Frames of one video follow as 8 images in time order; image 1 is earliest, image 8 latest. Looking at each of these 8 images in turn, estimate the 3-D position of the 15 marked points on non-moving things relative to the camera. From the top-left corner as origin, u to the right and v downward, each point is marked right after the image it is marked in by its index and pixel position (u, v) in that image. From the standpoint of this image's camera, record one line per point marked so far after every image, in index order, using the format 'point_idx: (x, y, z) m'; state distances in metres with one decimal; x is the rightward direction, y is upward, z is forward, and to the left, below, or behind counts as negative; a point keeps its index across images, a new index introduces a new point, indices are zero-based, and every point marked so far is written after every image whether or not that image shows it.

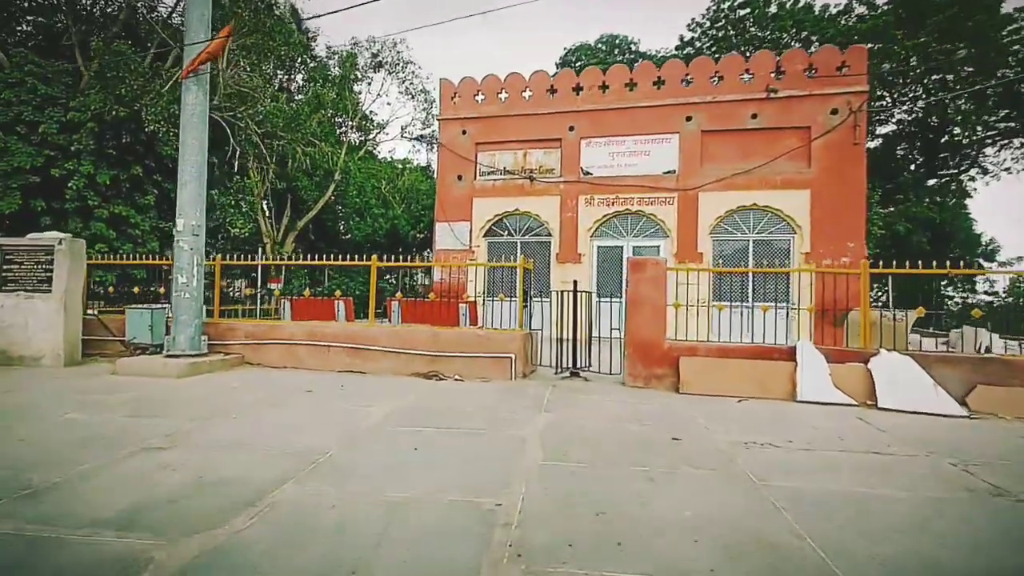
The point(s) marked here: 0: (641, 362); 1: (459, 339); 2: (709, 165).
0: (+1.9, -1.1, +8.6) m
1: (-0.8, -0.8, +9.5) m
2: (+4.9, +3.1, +14.8) m
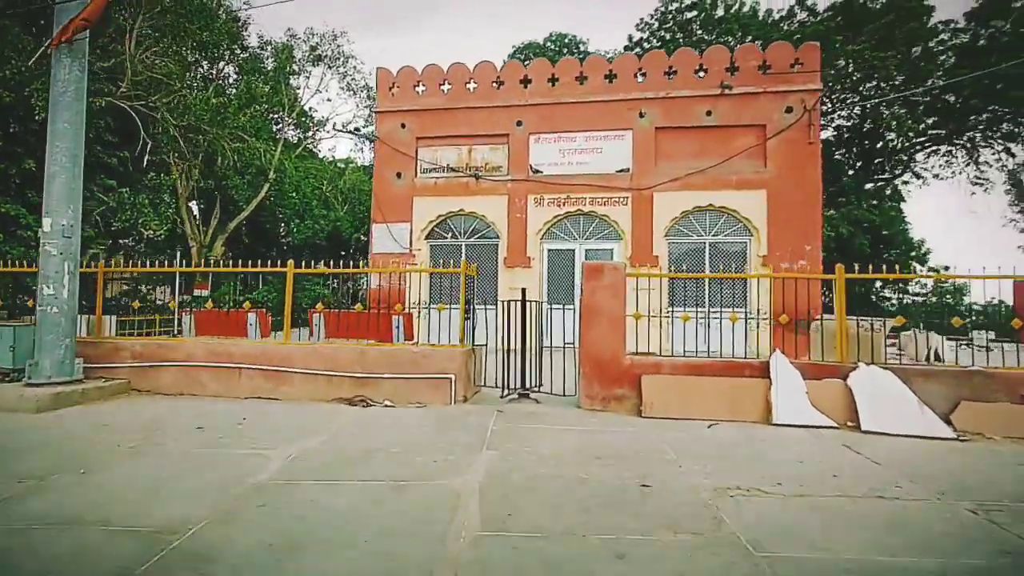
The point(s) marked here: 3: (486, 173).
0: (+1.1, -1.2, +7.6) m
1: (-1.7, -1.0, +8.3) m
2: (+3.6, +3.0, +14.1) m
3: (-0.7, +2.9, +14.9) m
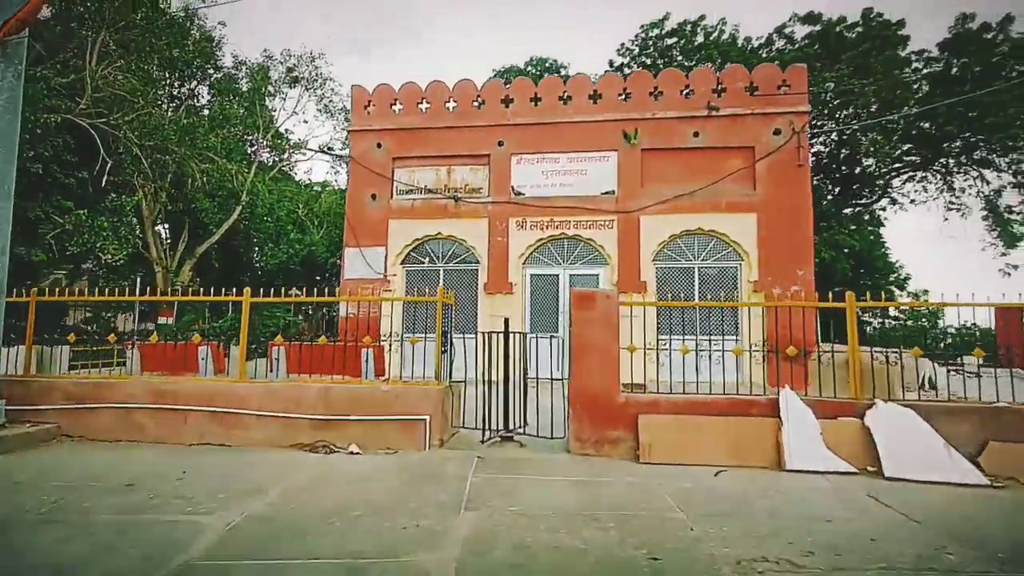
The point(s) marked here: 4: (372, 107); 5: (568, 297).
0: (+0.9, -1.6, +6.8) m
1: (-1.9, -1.4, +7.4) m
2: (+3.1, +2.3, +13.5) m
3: (-1.2, +2.2, +14.2) m
4: (-3.5, +4.5, +14.7) m
5: (+1.3, -0.2, +13.8) m
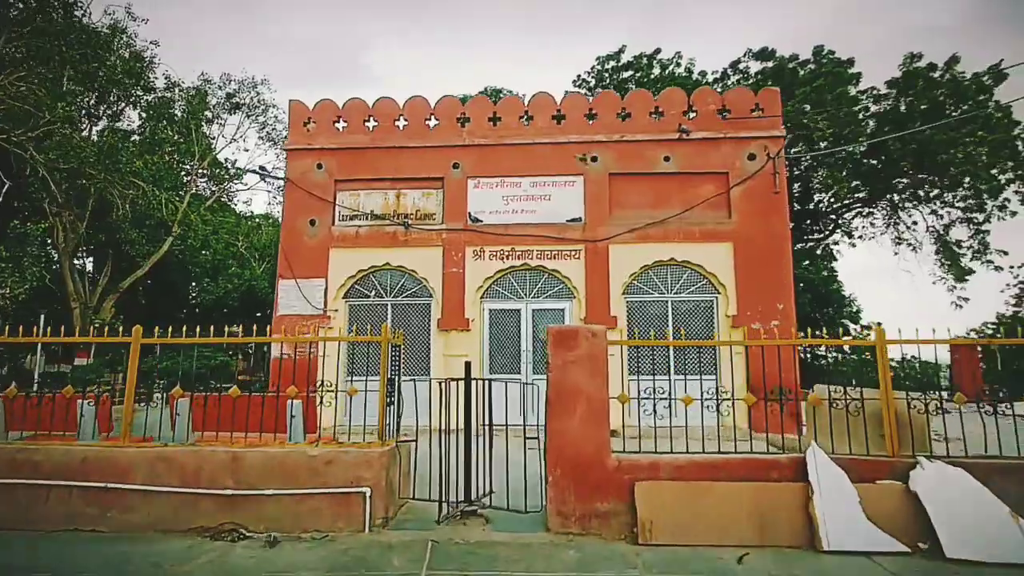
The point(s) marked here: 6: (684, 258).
0: (+0.6, -1.9, +5.4) m
1: (-2.3, -1.7, +5.8) m
2: (+2.3, +1.6, +12.5) m
3: (-2.1, +1.4, +12.8) m
4: (-4.5, +3.7, +13.3) m
5: (+0.4, -1.0, +12.5) m
6: (+3.6, +0.6, +12.2) m
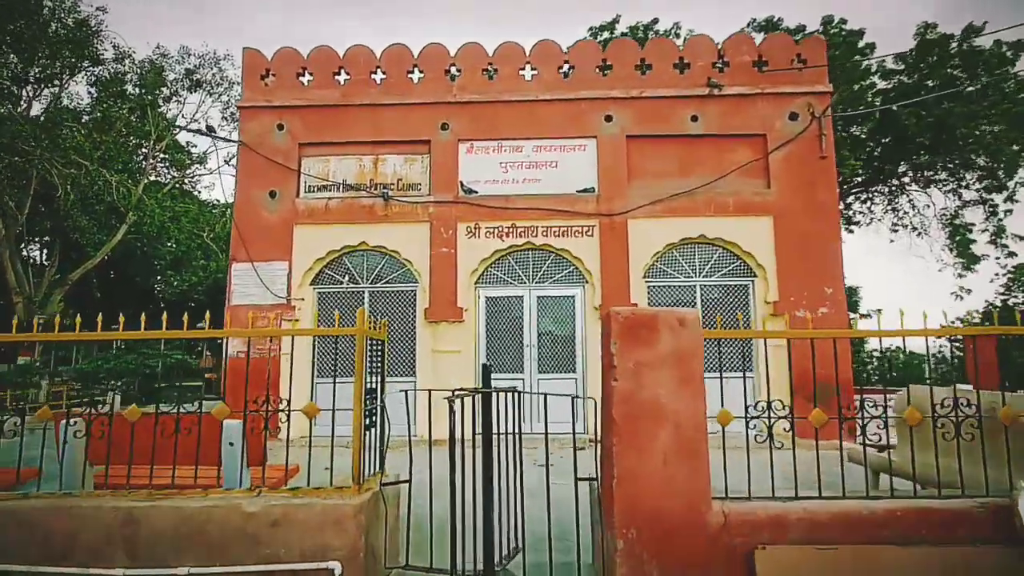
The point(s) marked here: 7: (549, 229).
0: (+0.9, -1.7, +3.5) m
1: (-2.0, -1.5, +3.8) m
2: (+2.3, +1.9, +10.6) m
3: (-2.1, +1.7, +10.7) m
4: (-4.5, +4.0, +11.1) m
5: (+0.4, -0.7, +10.6) m
6: (+3.6, +0.9, +10.3) m
7: (+0.7, +1.0, +10.5) m
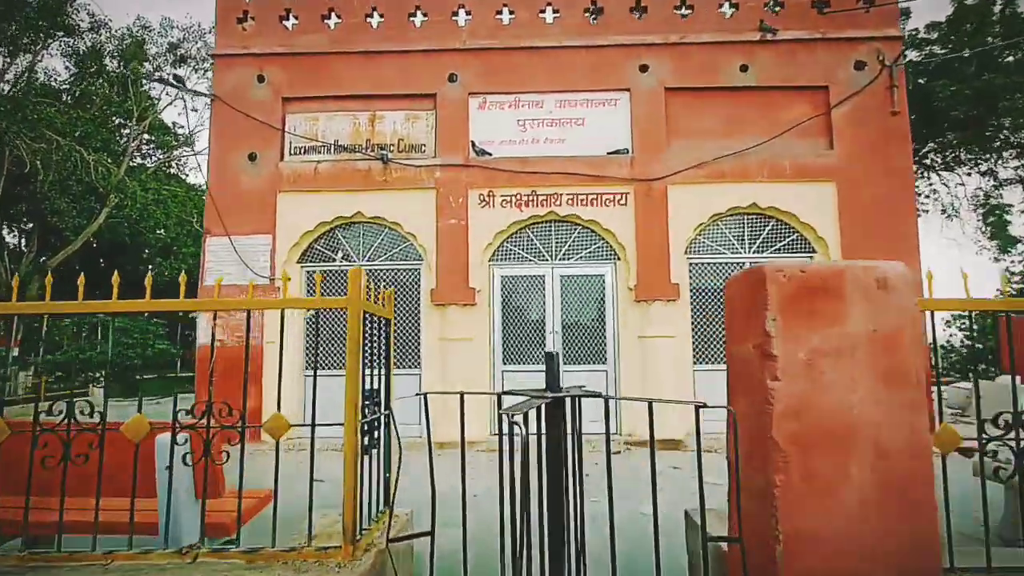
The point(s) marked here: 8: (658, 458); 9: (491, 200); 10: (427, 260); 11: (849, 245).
0: (+1.2, -1.4, +2.1) m
1: (-1.6, -1.3, +2.3) m
2: (+2.6, +2.3, +9.2) m
3: (-1.8, +2.1, +9.2) m
4: (-4.2, +4.3, +9.5) m
5: (+0.7, -0.3, +9.1) m
6: (+3.9, +1.3, +8.9) m
7: (+1.0, +1.4, +9.0) m
8: (+2.0, -2.3, +8.0) m
9: (-0.3, +1.3, +9.0) m
10: (-1.3, +0.4, +9.1) m
11: (+5.0, +0.6, +8.8) m
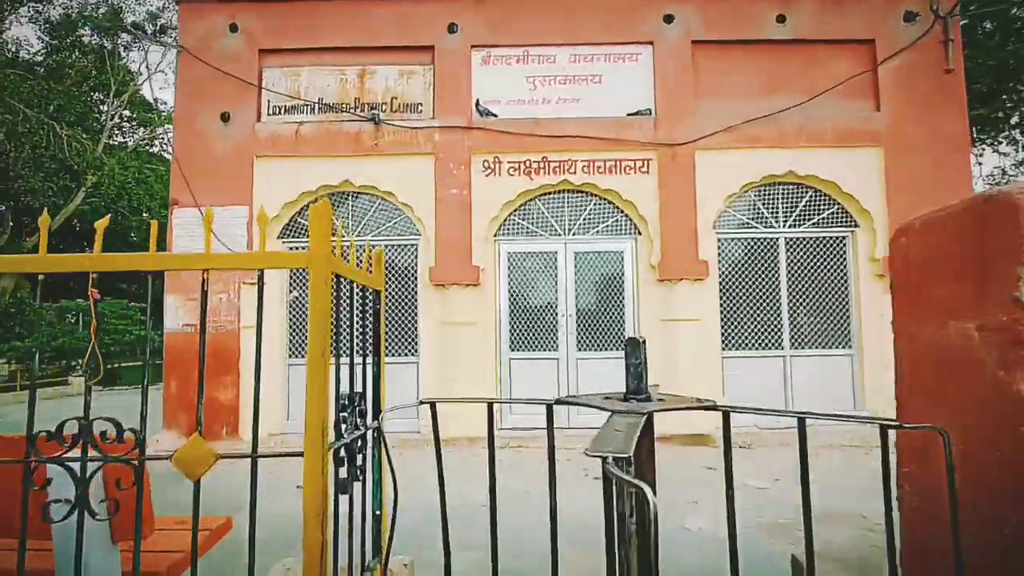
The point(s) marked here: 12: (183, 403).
0: (+1.4, -1.3, +1.2) m
1: (-1.4, -1.1, +1.4) m
2: (+2.7, +2.6, +8.2) m
3: (-1.7, +2.4, +8.2) m
4: (-4.1, +4.6, +8.4) m
5: (+0.8, 0.0, +8.2) m
6: (+4.0, +1.6, +7.9) m
7: (+1.1, +1.7, +8.0) m
8: (+2.1, -2.0, +7.1) m
9: (-0.2, +1.6, +8.0) m
10: (-1.2, +0.7, +8.1) m
11: (+5.1, +0.9, +7.9) m
12: (-4.4, -1.5, +7.9) m
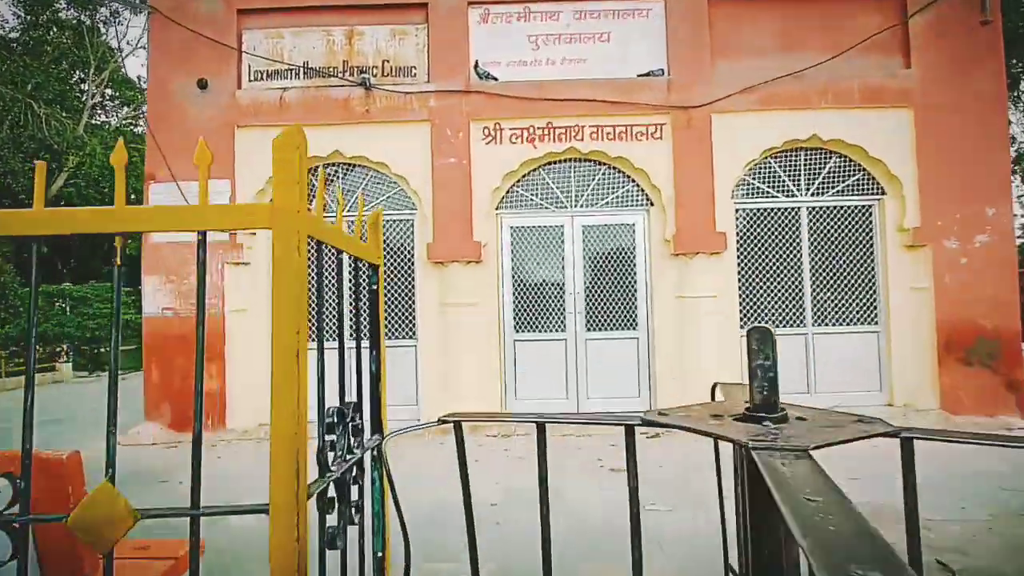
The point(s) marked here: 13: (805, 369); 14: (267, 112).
0: (+1.6, -1.2, +0.7) m
1: (-1.3, -1.1, +0.9) m
2: (+2.7, +2.9, +7.6) m
3: (-1.7, +2.6, +7.6) m
4: (-4.1, +4.9, +7.7) m
5: (+0.9, +0.3, +7.6) m
6: (+4.0, +1.9, +7.4) m
7: (+1.1, +2.0, +7.4) m
8: (+2.2, -1.7, +6.7) m
9: (-0.2, +1.9, +7.4) m
10: (-1.2, +1.0, +7.5) m
11: (+5.1, +1.3, +7.3) m
12: (-4.3, -1.3, +7.4) m
13: (+3.8, -1.1, +7.6) m
14: (-3.1, +2.2, +7.5) m
